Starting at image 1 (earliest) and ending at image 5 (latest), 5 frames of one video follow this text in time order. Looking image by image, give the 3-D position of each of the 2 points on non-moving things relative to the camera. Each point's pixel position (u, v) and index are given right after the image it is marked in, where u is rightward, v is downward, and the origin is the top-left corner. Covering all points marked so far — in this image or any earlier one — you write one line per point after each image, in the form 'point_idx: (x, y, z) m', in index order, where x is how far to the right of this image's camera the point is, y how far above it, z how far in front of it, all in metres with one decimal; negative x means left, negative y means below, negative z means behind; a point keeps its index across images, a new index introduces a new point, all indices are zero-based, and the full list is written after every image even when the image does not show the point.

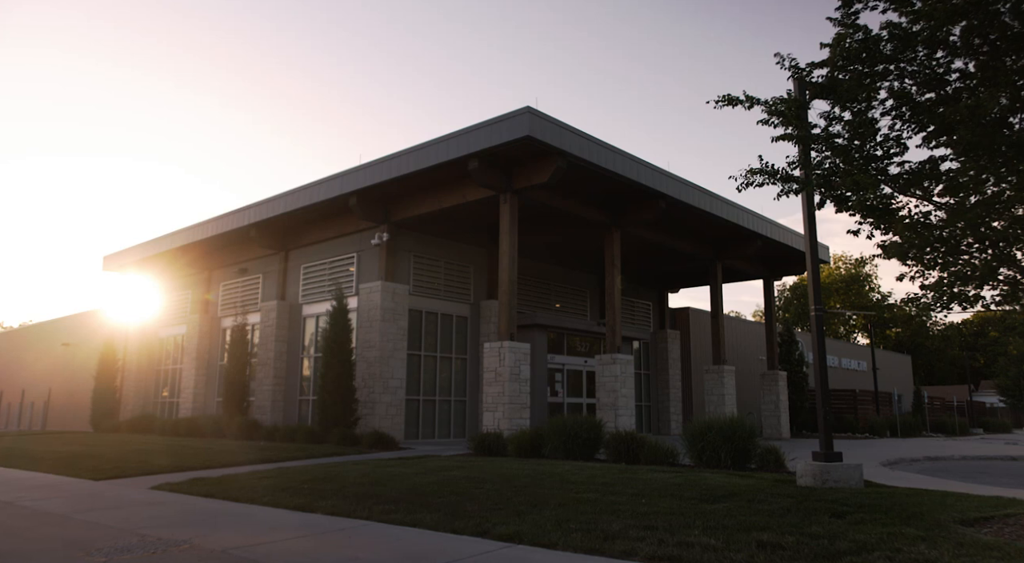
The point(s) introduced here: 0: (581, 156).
0: (+1.4, +2.5, +15.2) m
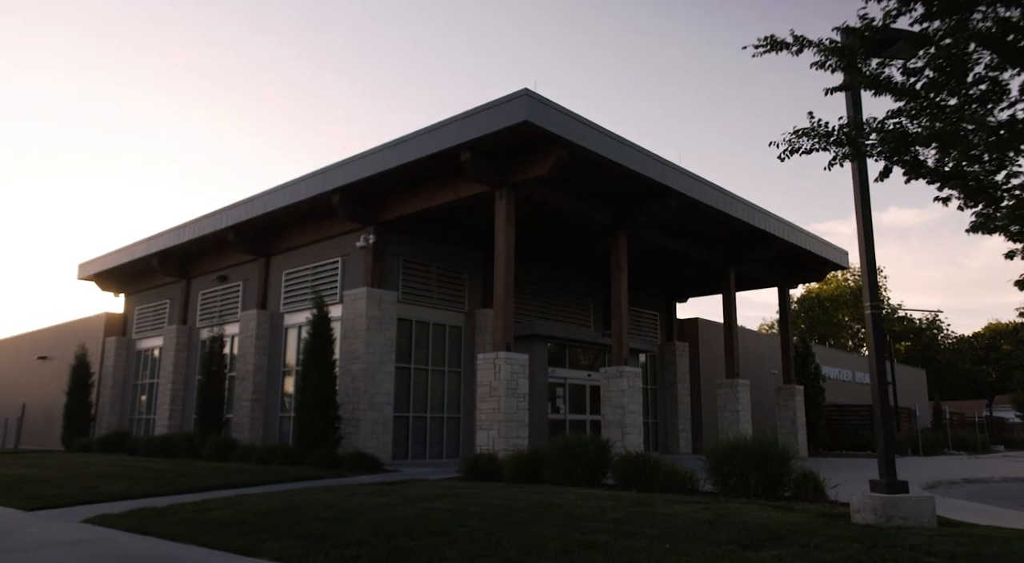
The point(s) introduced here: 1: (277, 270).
0: (+1.3, +2.5, +13.7) m
1: (-6.2, +0.3, +19.8) m
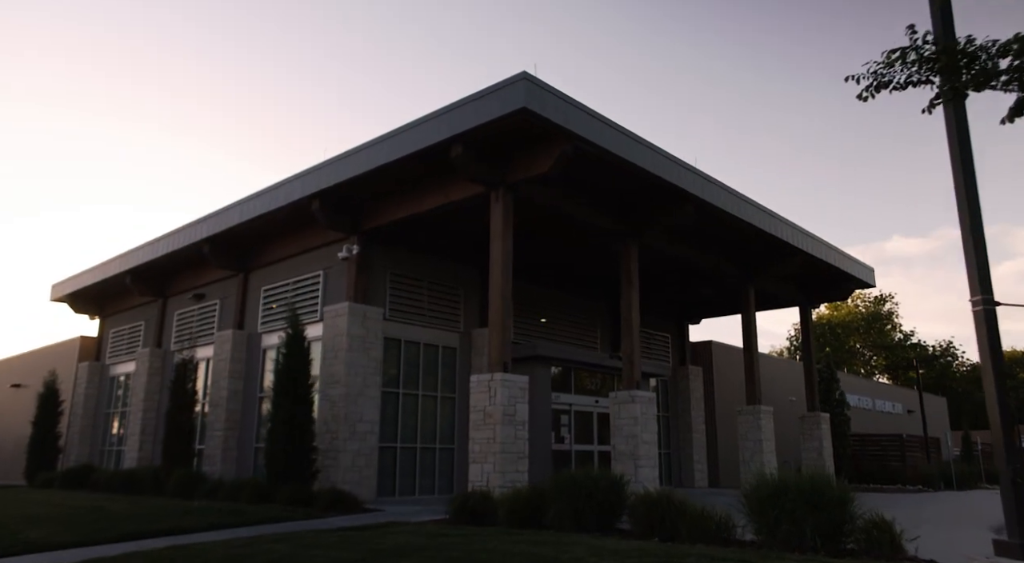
0: (+1.3, +2.3, +12.1) m
1: (-6.2, -0.1, +18.2) m
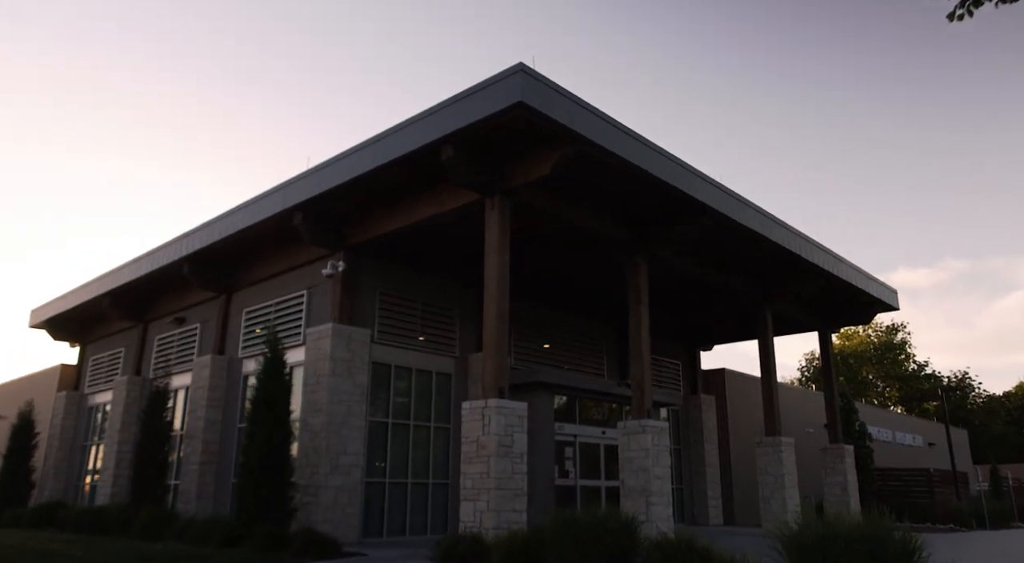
0: (+1.2, +2.1, +11.0) m
1: (-6.2, -0.6, +17.0) m
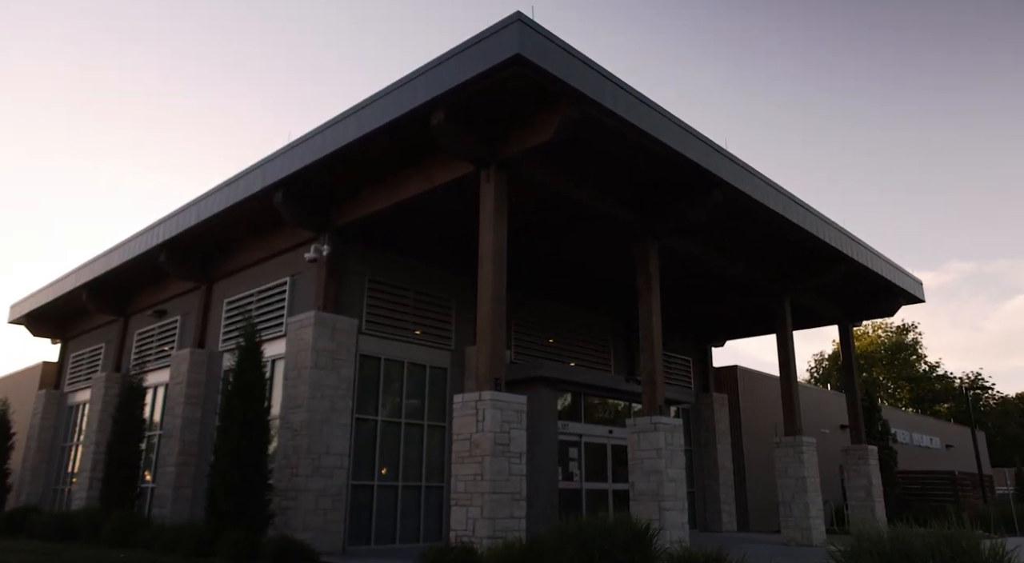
0: (+1.2, +2.3, +9.8) m
1: (-6.2, -0.4, +15.9) m
